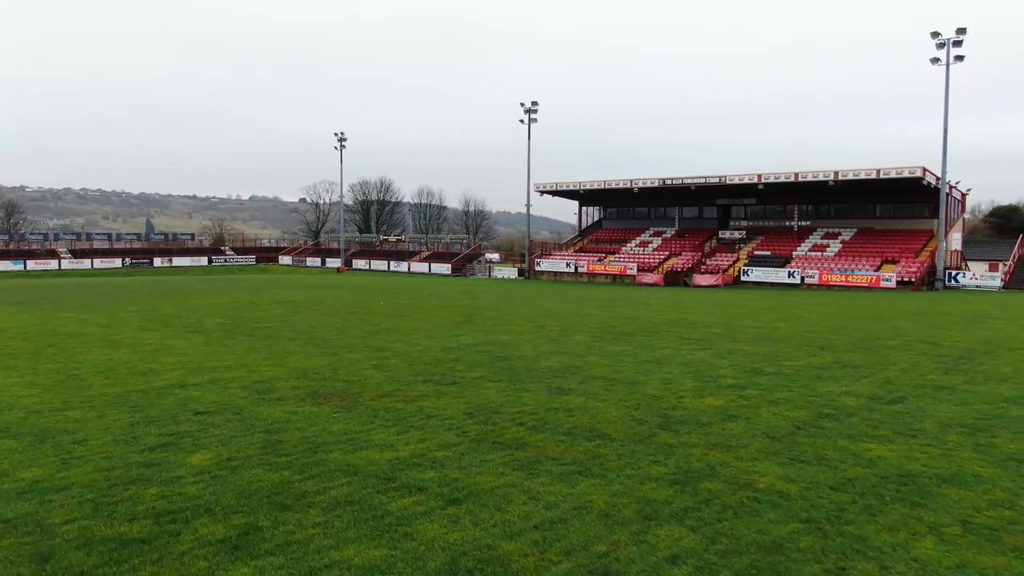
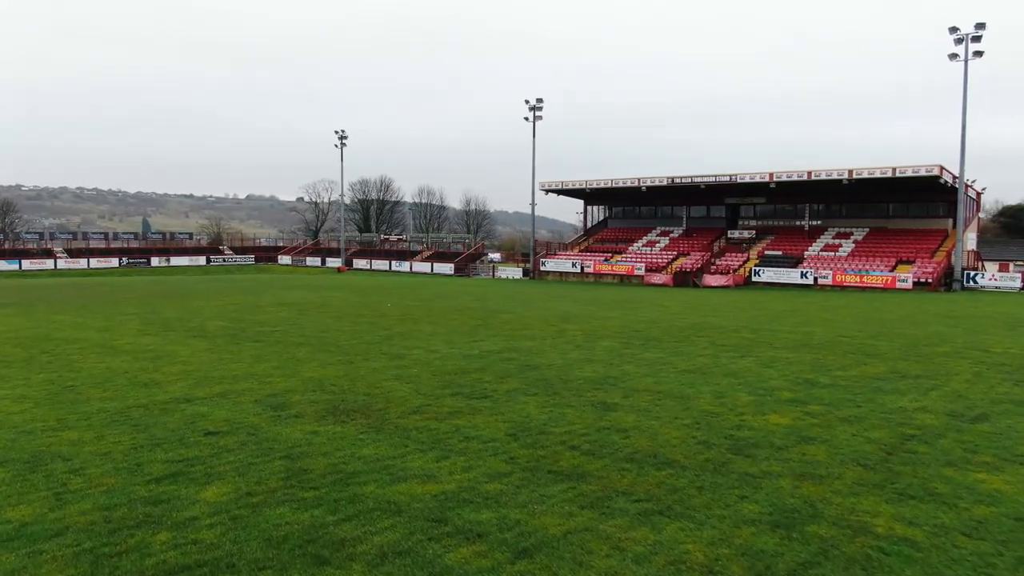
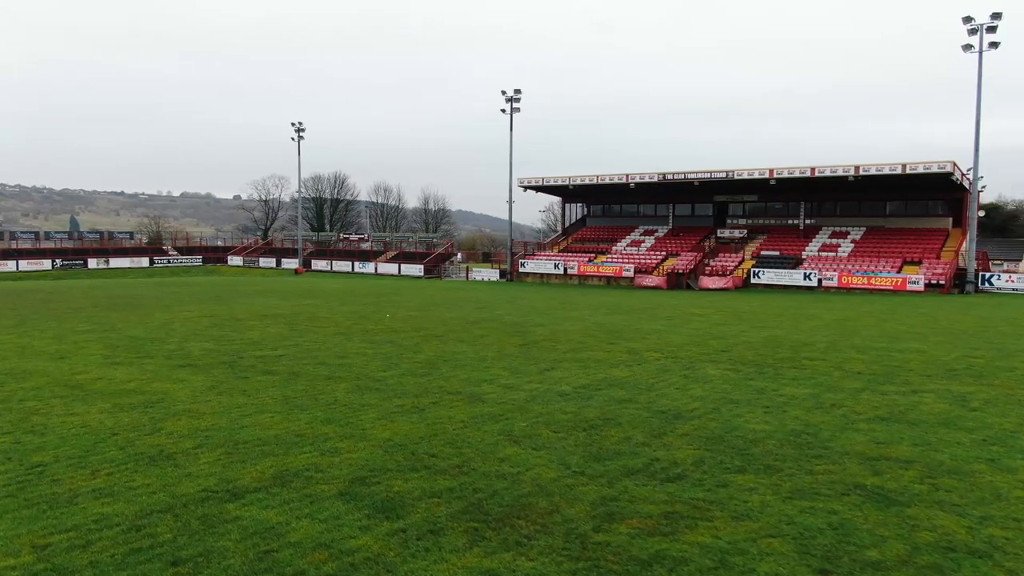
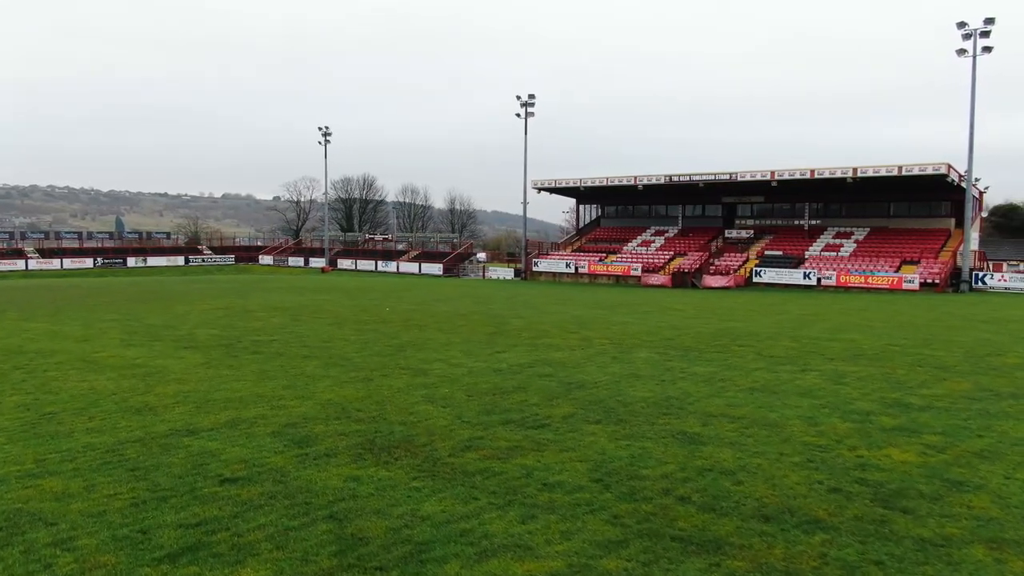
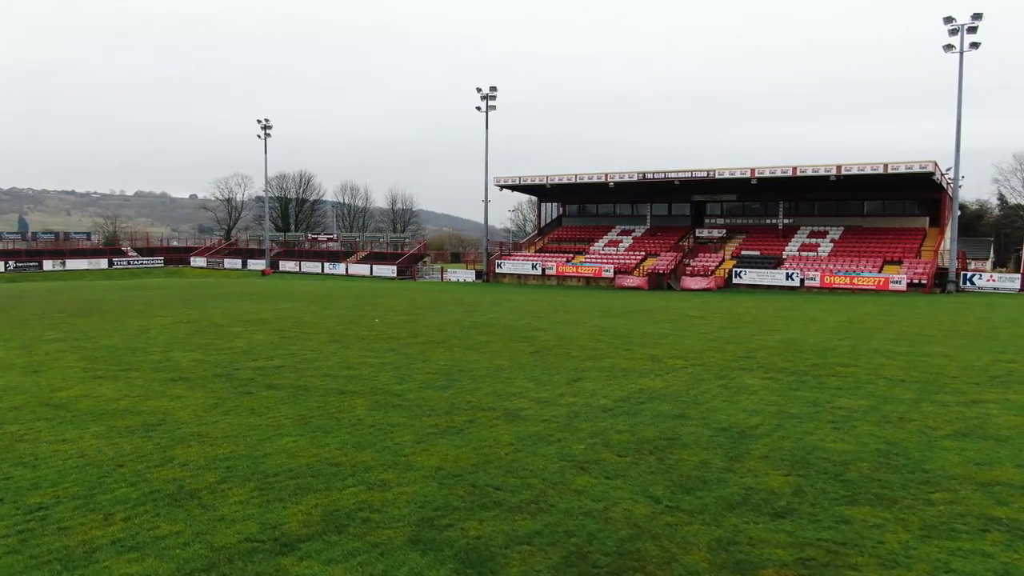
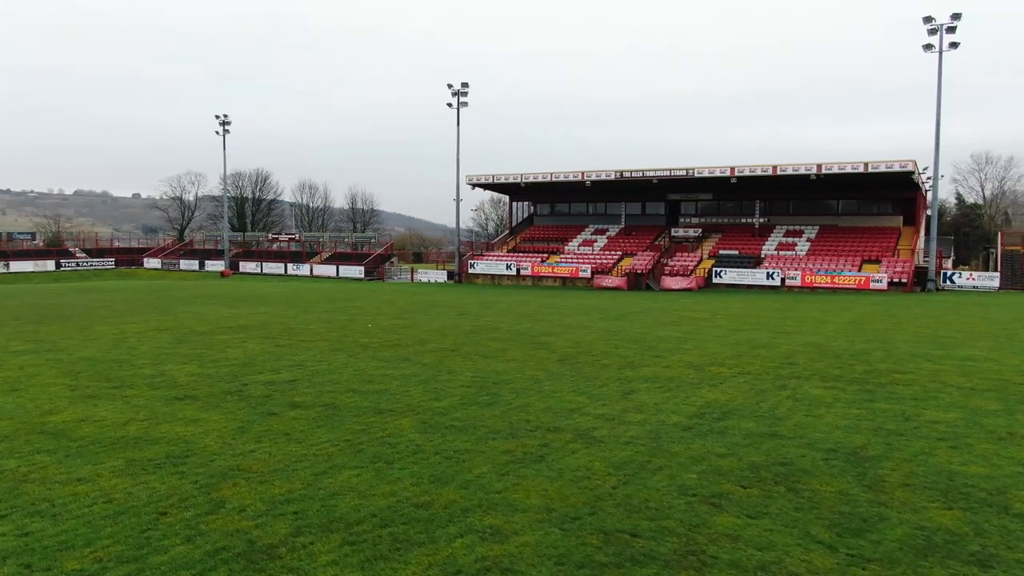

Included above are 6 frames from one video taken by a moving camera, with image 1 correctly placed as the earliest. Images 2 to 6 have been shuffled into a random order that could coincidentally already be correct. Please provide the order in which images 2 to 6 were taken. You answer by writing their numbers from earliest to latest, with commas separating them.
2, 4, 3, 5, 6
